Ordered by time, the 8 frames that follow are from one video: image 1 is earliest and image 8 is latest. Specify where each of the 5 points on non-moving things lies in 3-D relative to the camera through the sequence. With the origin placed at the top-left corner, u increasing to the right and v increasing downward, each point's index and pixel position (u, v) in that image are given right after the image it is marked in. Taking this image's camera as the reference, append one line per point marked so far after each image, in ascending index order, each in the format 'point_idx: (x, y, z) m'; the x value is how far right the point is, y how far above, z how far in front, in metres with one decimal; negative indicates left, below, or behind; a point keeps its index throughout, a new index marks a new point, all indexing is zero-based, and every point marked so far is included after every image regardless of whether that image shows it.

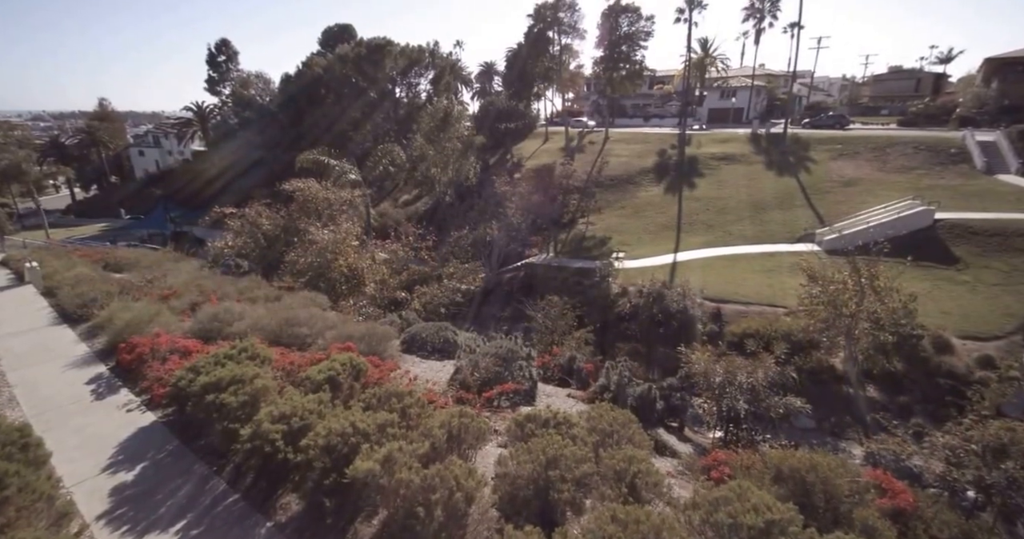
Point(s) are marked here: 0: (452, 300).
0: (-2.3, -1.2, +19.0) m
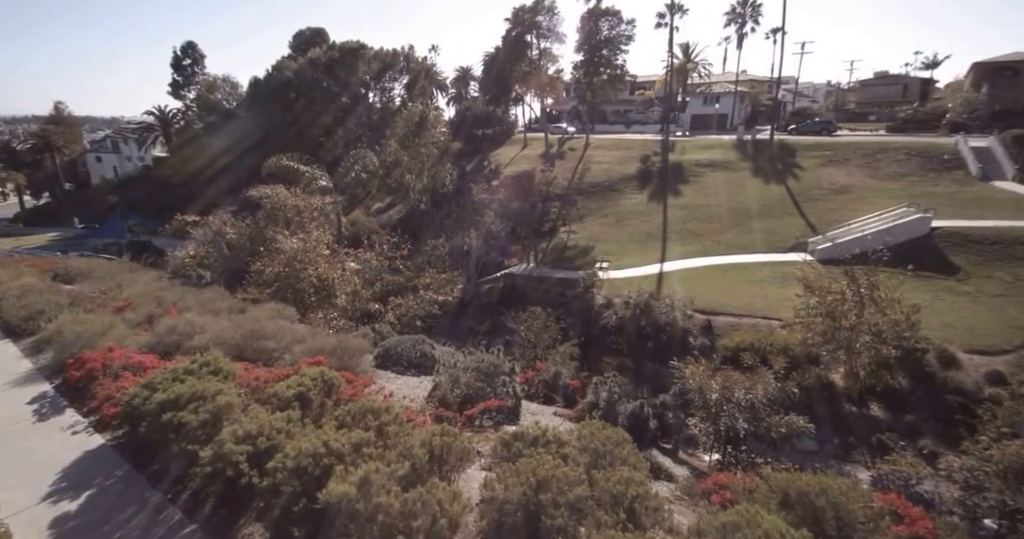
0: (-3.0, -1.6, +17.9) m
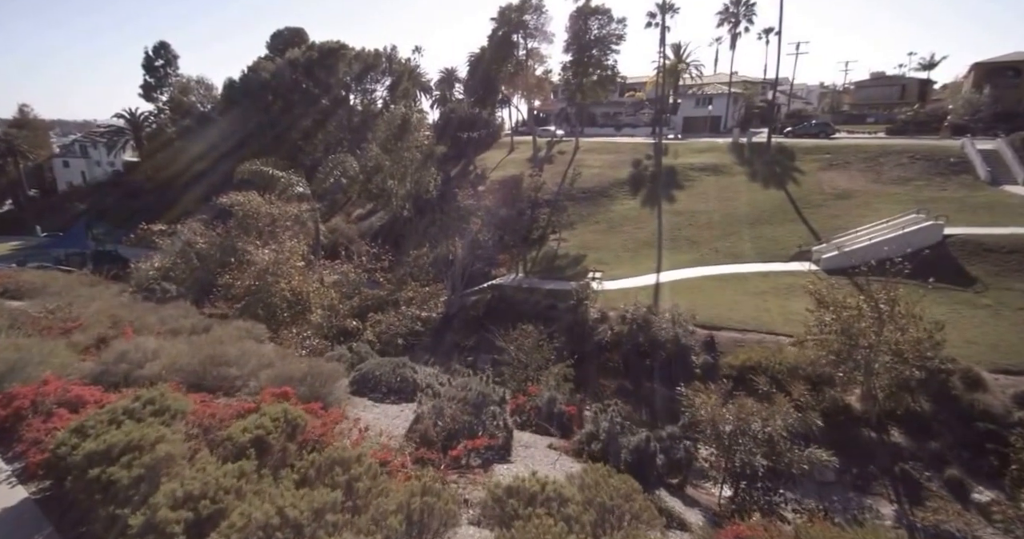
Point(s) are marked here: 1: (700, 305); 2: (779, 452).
0: (-3.4, -2.0, +16.7) m
1: (+6.0, -1.1, +15.9) m
2: (+4.7, -3.2, +8.8) m
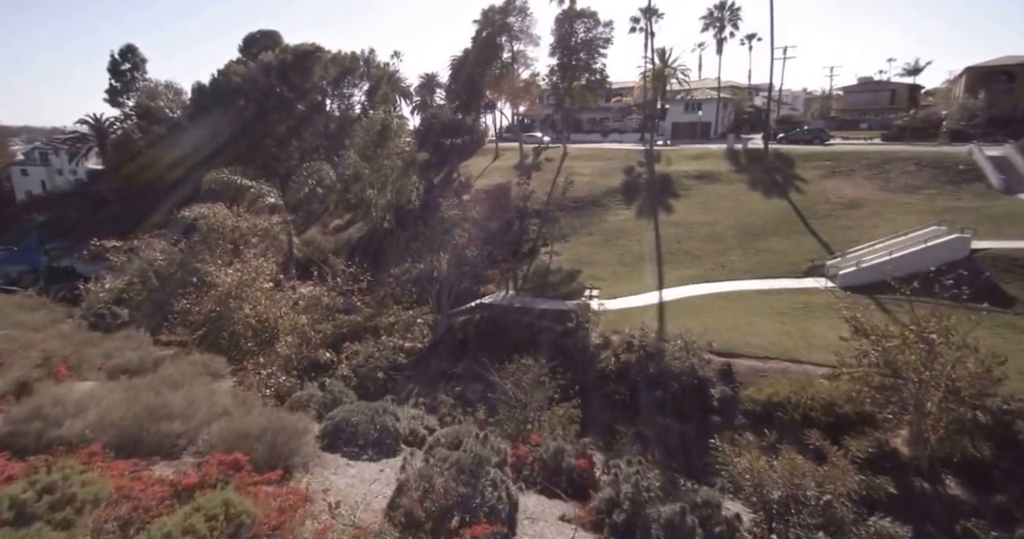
0: (-3.6, -2.7, +14.9) m
1: (+5.8, -1.7, +14.5) m
2: (+4.8, -3.7, +7.3) m
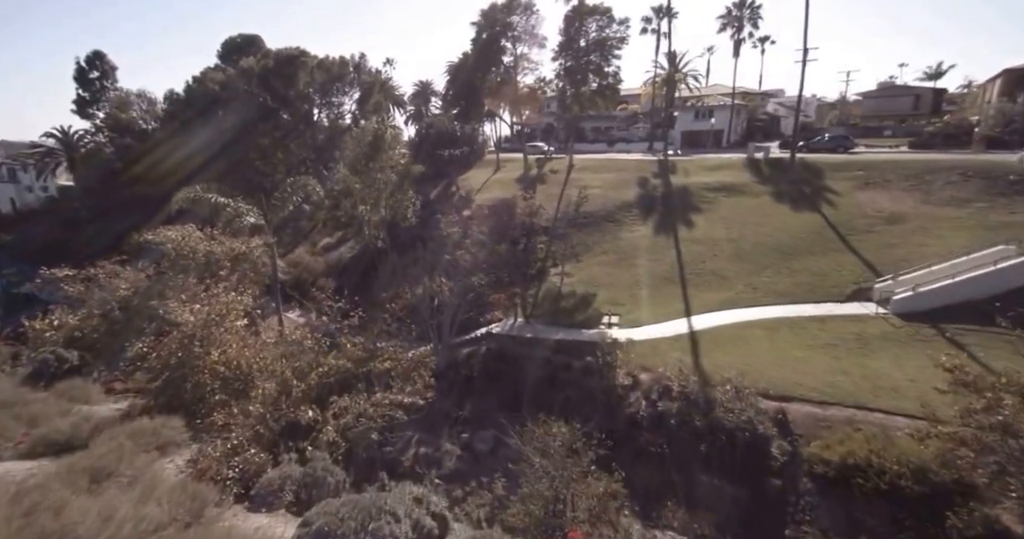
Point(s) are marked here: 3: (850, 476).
0: (-3.2, -3.5, +12.9) m
1: (+6.2, -2.4, +12.6) m
2: (+5.3, -4.3, +5.4) m
3: (+6.3, -3.8, +9.4) m
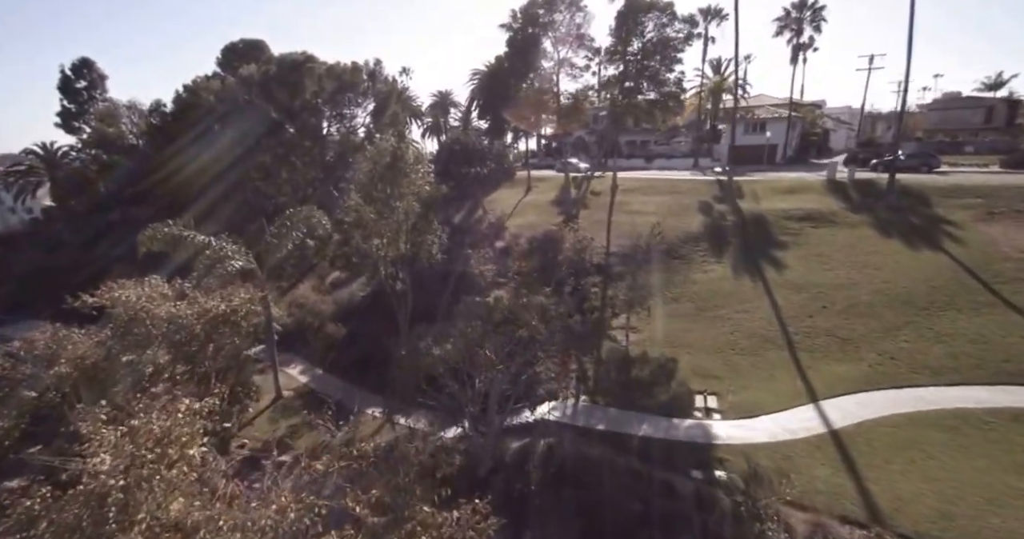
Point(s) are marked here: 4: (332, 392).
0: (-1.7, -5.1, +8.9) m
1: (+7.7, -4.0, +8.5) m
2: (+6.7, -5.8, +1.2) m
3: (+7.8, -5.4, +5.2) m
4: (-6.5, -4.4, +17.7) m
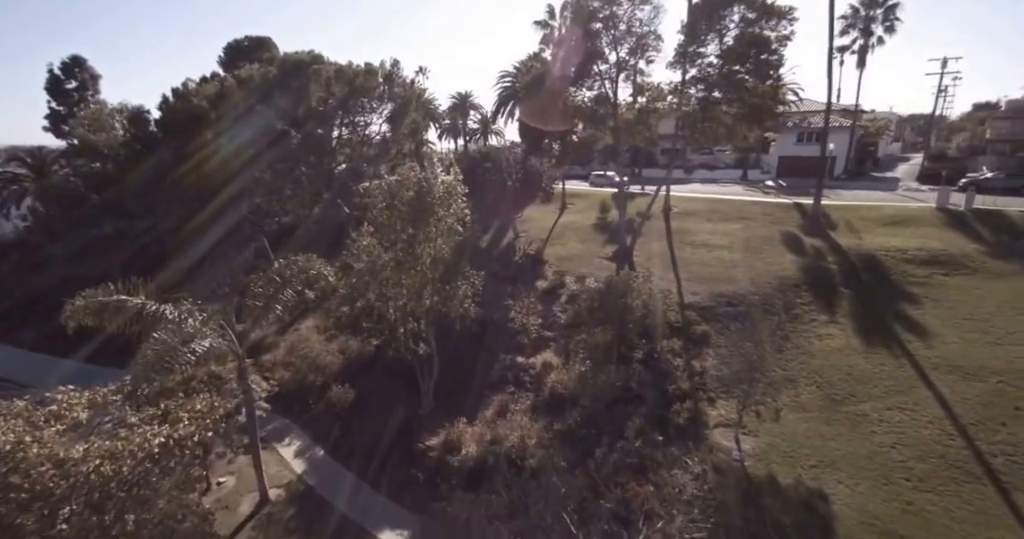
0: (-0.2, -7.0, +4.7) m
1: (+9.3, -6.0, +4.1) m
2: (+8.2, -7.8, -3.1) m
3: (+9.3, -7.3, +0.9) m
4: (-4.9, -6.1, +13.5) m
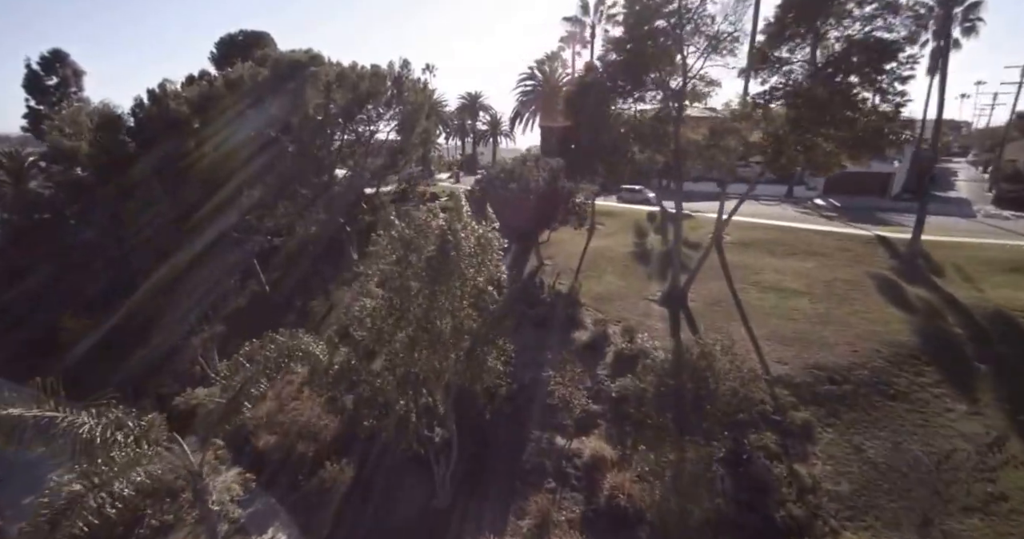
0: (+0.8, -8.7, +1.1) m
1: (+10.2, -7.8, +0.5) m
2: (+9.1, -9.6, -6.7) m
3: (+10.3, -9.2, -2.7) m
4: (-3.8, -7.7, +10.0) m
